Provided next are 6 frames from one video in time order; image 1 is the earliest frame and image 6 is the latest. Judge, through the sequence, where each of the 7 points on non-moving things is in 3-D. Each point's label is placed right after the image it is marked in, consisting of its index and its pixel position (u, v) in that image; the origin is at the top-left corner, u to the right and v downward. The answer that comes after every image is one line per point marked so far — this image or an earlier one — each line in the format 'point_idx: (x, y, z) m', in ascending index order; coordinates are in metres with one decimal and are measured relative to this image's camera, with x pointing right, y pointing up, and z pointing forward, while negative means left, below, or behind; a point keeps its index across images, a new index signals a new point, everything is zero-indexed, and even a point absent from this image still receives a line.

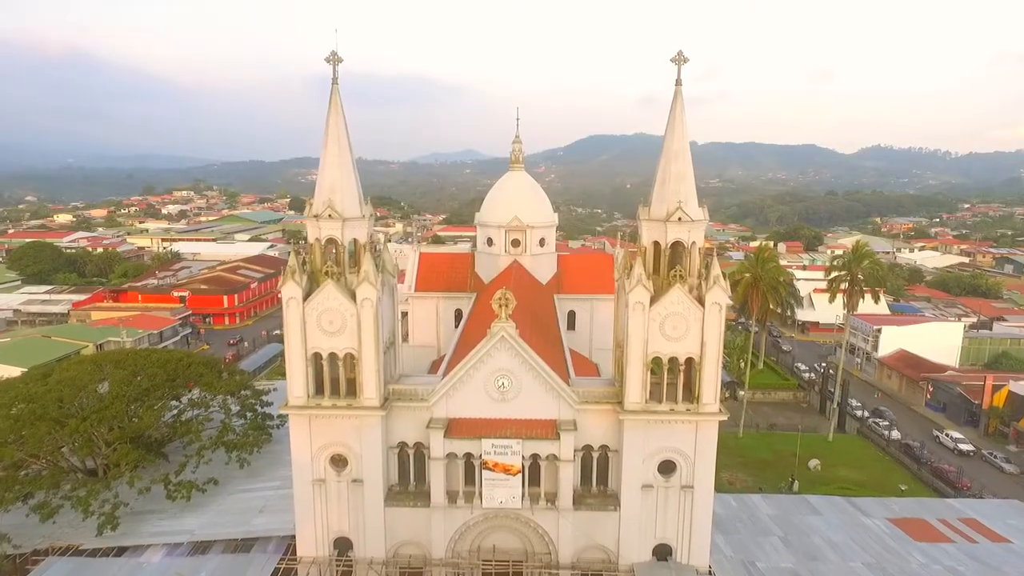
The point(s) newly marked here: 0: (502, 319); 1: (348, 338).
0: (-0.3, -0.9, +18.8) m
1: (-4.8, -1.5, +18.5) m
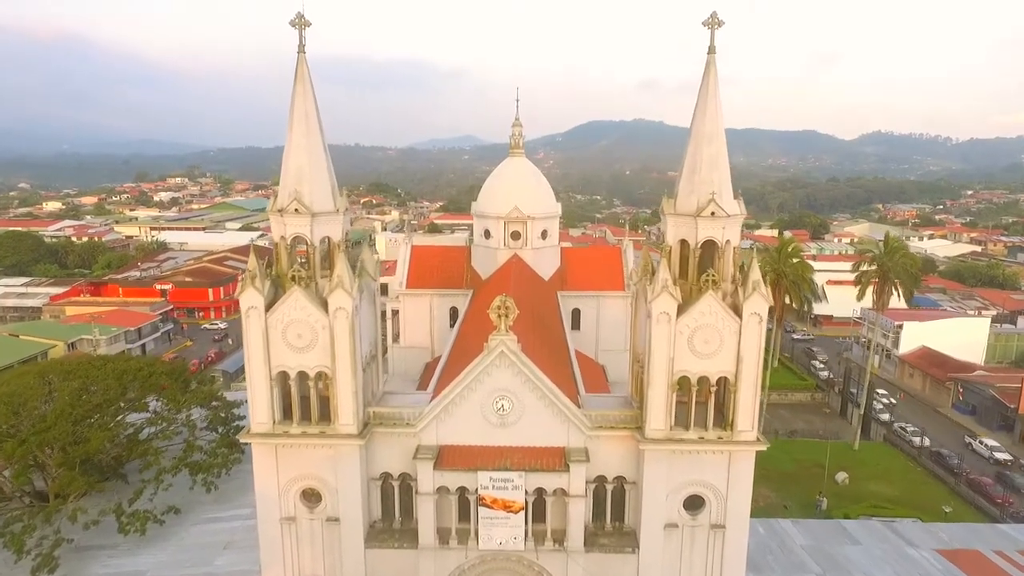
0: (-0.3, -1.1, +16.0) m
1: (-4.8, -1.6, +15.7) m
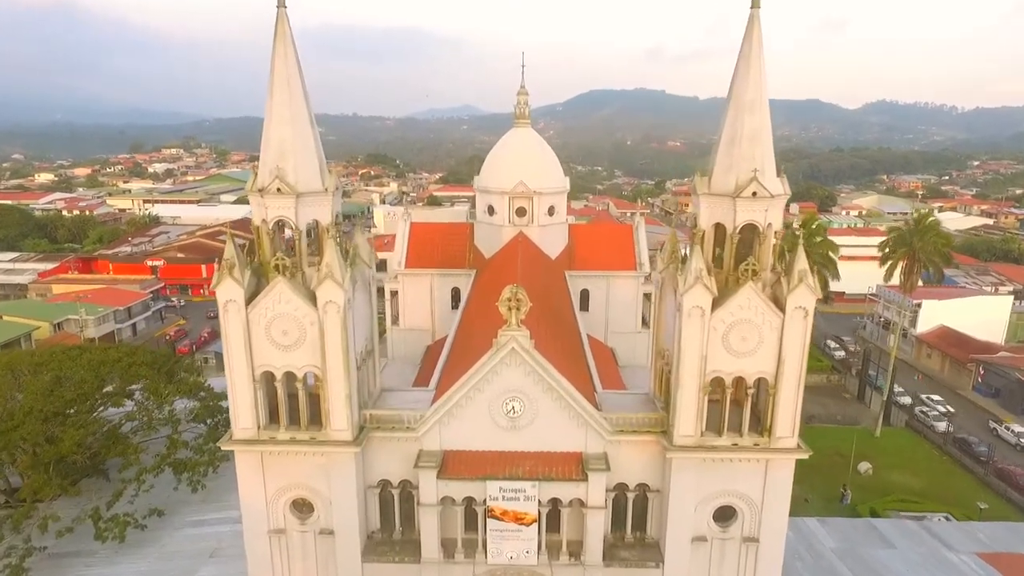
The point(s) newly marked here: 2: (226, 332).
0: (0.0, -0.9, +14.3) m
1: (-4.5, -1.4, +14.0) m
2: (-6.3, -1.0, +13.8) m
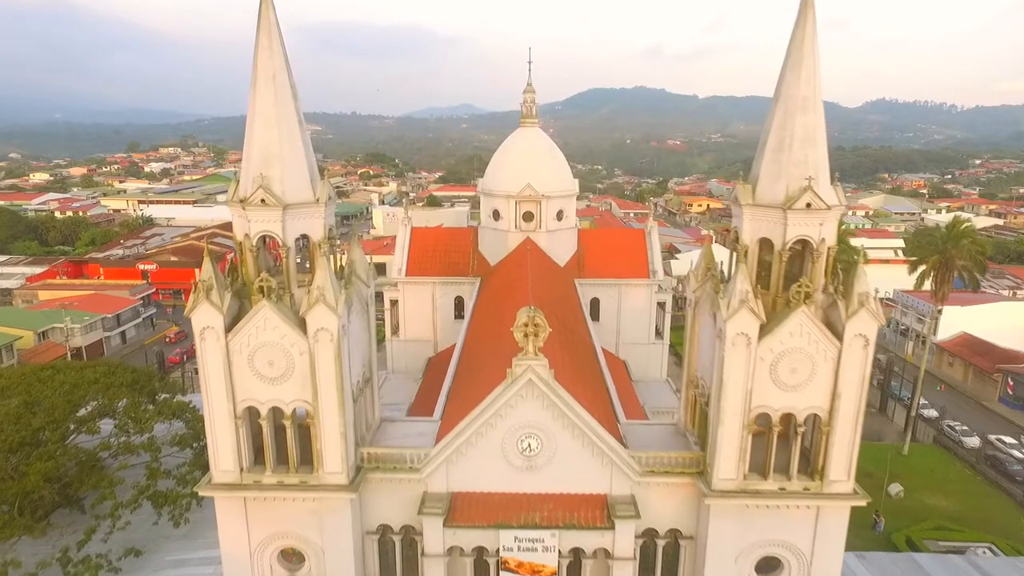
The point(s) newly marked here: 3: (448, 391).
0: (+0.3, -1.3, +12.6) m
1: (-4.2, -1.9, +12.3) m
2: (-5.9, -1.5, +12.1) m
3: (-1.8, -2.8, +17.7) m
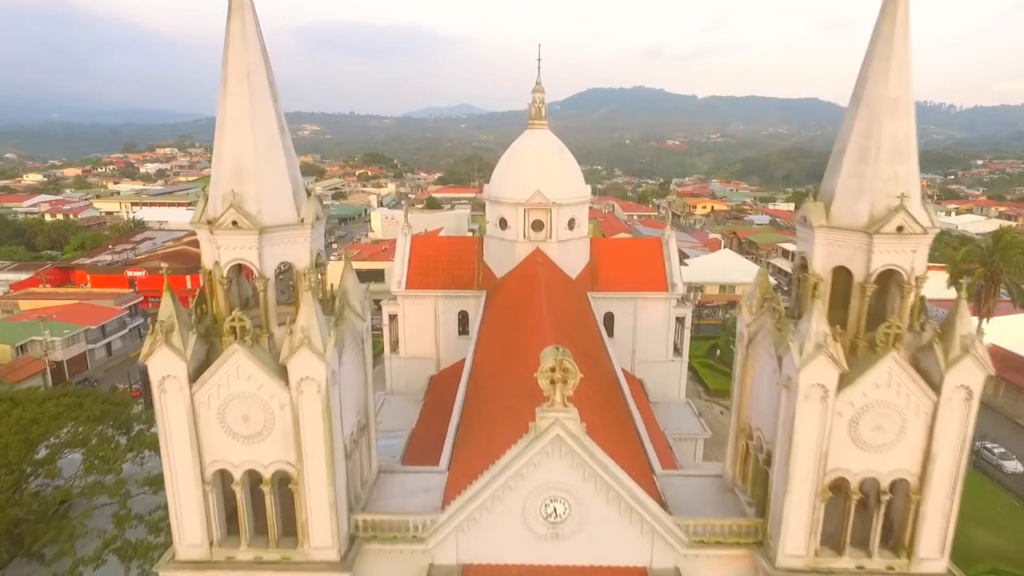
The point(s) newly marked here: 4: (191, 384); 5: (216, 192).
0: (+0.7, -1.9, +10.5) m
1: (-3.8, -2.5, +10.2) m
2: (-5.5, -2.1, +10.0) m
3: (-1.4, -3.4, +15.6) m
4: (-5.0, -1.5, +9.9) m
5: (-4.7, +1.5, +10.0) m
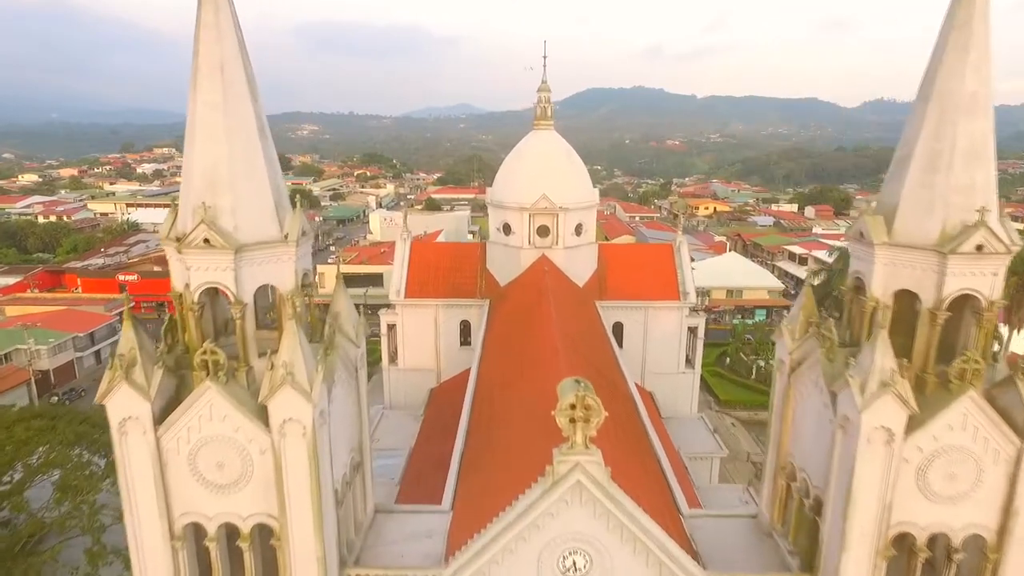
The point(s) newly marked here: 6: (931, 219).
0: (+0.9, -2.3, +9.2) m
1: (-3.6, -2.9, +8.9) m
2: (-5.3, -2.4, +8.7) m
3: (-1.2, -3.8, +14.3) m
4: (-4.8, -1.9, +8.6) m
5: (-4.5, +1.2, +8.7) m
6: (+5.6, +0.9, +8.4) m
